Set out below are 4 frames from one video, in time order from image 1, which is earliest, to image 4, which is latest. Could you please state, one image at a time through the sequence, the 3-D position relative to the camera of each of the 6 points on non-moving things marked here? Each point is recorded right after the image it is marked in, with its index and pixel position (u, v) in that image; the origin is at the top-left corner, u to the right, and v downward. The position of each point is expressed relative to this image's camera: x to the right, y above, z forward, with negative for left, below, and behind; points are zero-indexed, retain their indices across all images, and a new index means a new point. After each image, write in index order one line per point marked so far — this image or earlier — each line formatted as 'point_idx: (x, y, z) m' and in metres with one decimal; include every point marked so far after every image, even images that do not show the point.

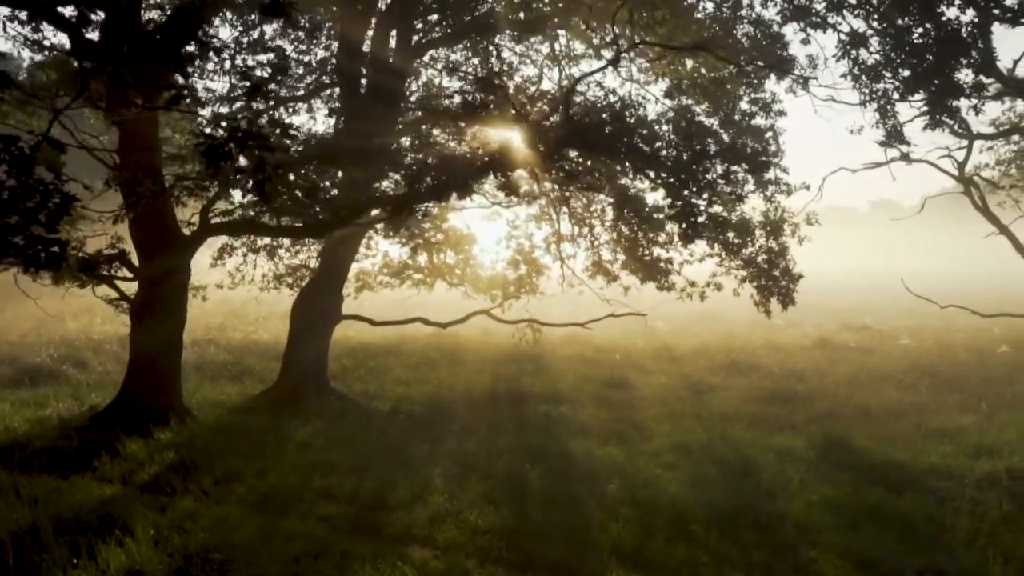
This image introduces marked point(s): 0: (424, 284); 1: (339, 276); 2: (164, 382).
0: (-1.8, +0.1, +18.7) m
1: (-2.9, +0.2, +14.6) m
2: (-4.9, -1.3, +12.4) m
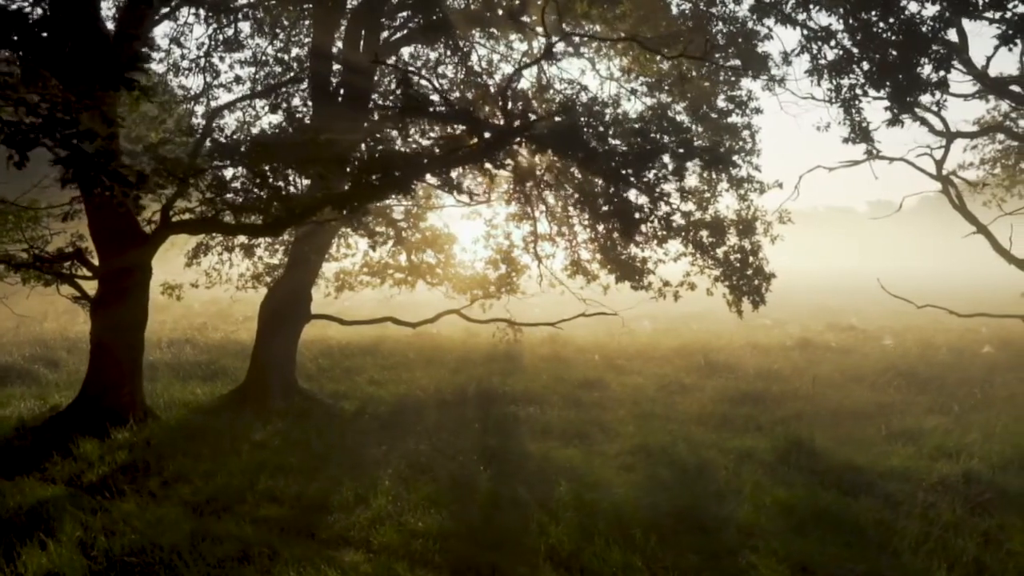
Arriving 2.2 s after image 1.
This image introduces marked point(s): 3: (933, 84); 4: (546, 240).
0: (-2.3, +0.1, +18.6) m
1: (-3.4, +0.2, +14.4) m
2: (-5.4, -1.3, +12.3) m
3: (+4.9, +2.4, +10.3) m
4: (+0.7, +1.0, +18.3) m
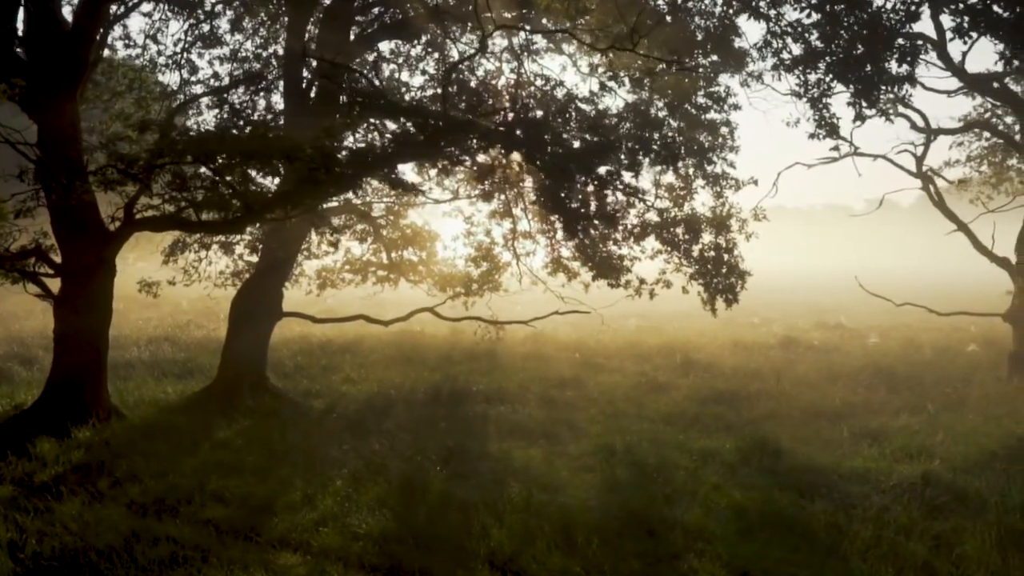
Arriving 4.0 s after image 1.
0: (-2.8, +0.1, +18.5) m
1: (-3.8, +0.3, +14.3) m
2: (-5.9, -1.3, +12.2) m
3: (+4.5, +2.4, +10.1) m
4: (+0.2, +1.0, +18.1) m
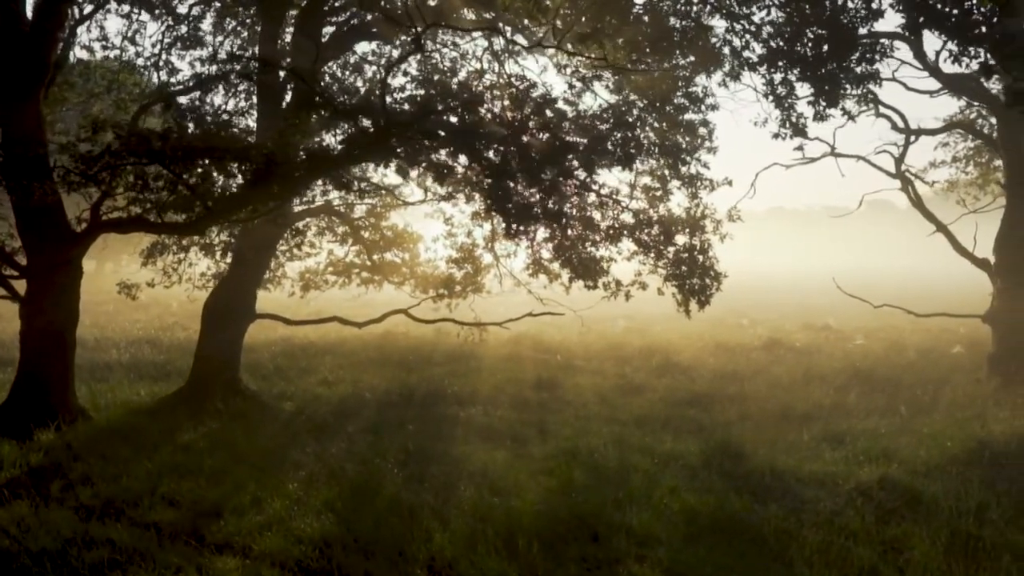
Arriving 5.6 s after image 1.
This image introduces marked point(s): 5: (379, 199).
0: (-3.2, +0.1, +18.4) m
1: (-4.3, +0.2, +14.3) m
2: (-6.4, -1.3, +12.2) m
3: (+4.0, +2.4, +10.0) m
4: (-0.2, +1.0, +18.1) m
5: (-2.5, +1.6, +16.0) m
